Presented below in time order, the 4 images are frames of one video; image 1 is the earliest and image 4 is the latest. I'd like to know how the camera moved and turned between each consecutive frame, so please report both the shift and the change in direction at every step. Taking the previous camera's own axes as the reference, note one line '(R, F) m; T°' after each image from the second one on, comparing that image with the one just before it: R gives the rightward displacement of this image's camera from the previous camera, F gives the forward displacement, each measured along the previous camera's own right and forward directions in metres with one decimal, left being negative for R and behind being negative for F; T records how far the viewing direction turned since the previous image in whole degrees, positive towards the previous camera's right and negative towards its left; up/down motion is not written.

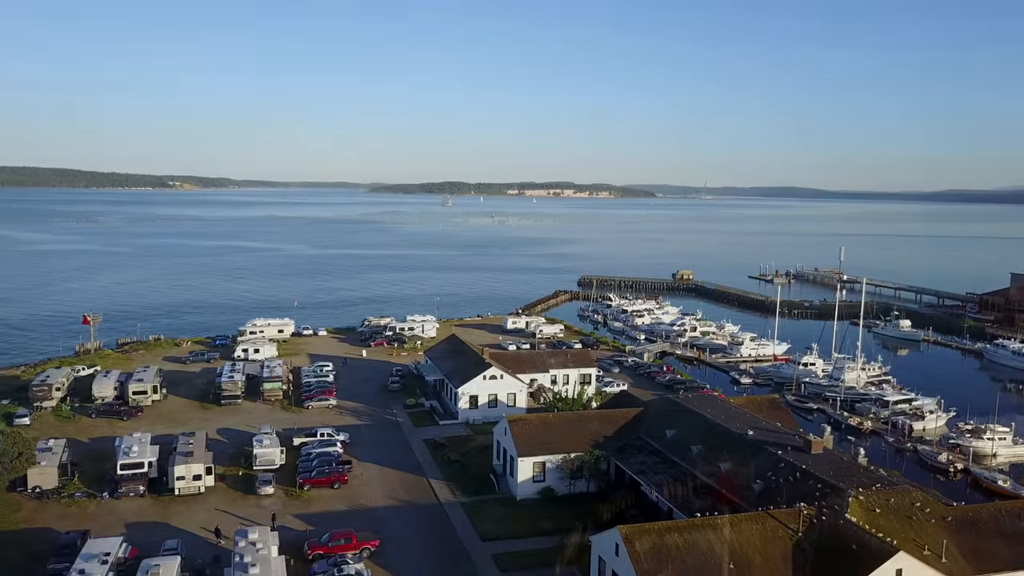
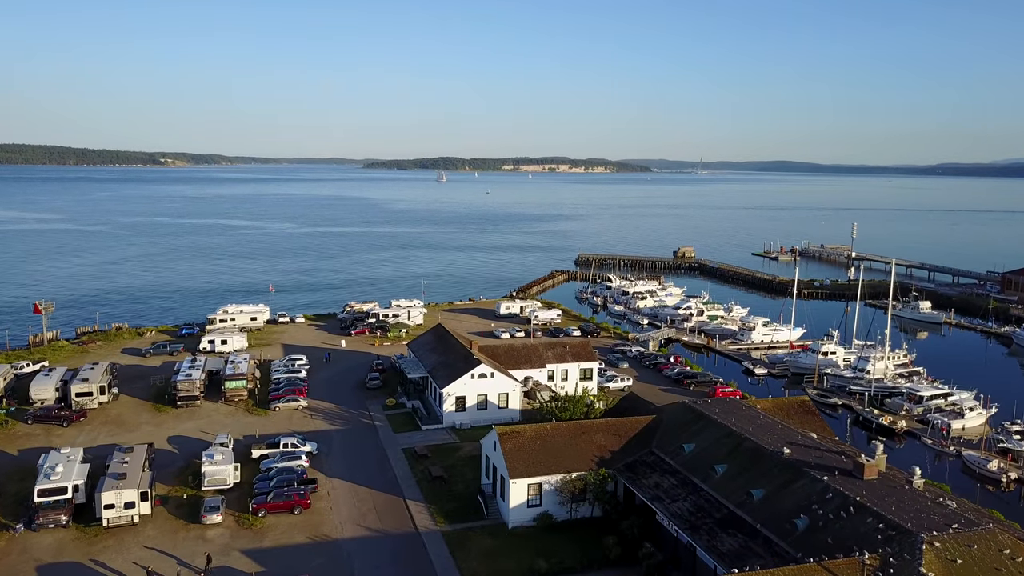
(+0.2, +5.6) m; 0°
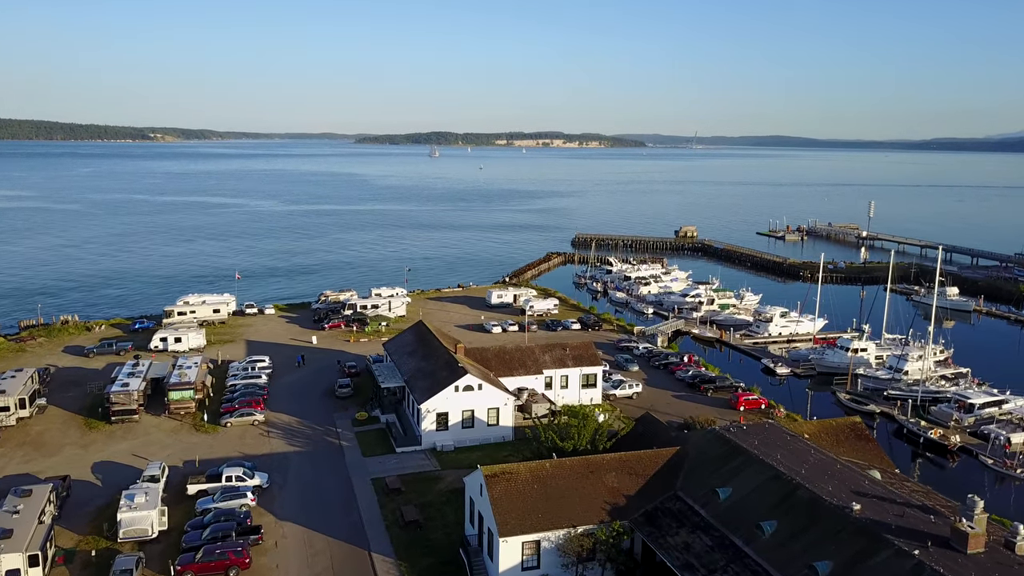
(+0.1, +6.5) m; 0°
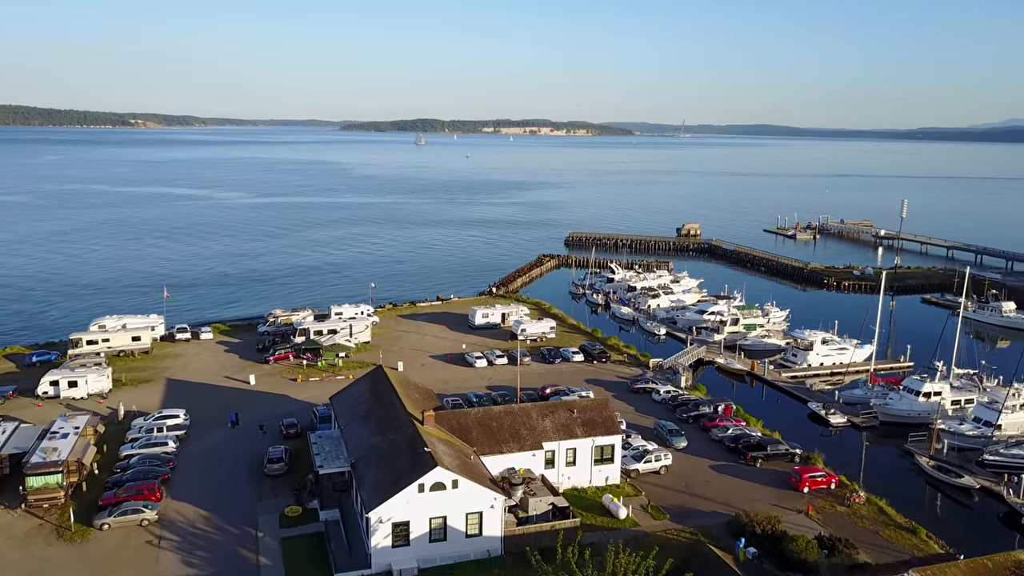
(-0.1, +10.6) m; +1°
